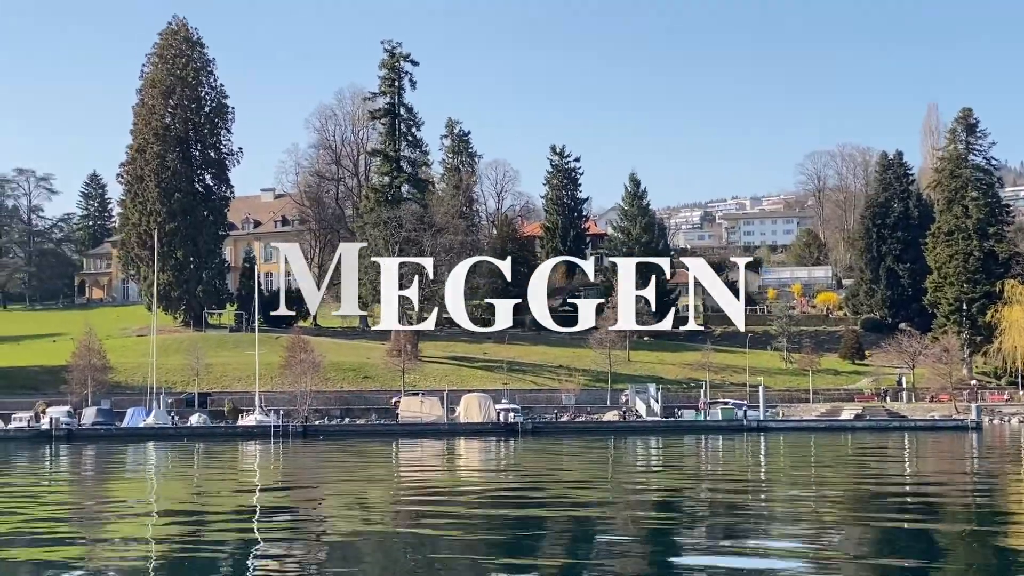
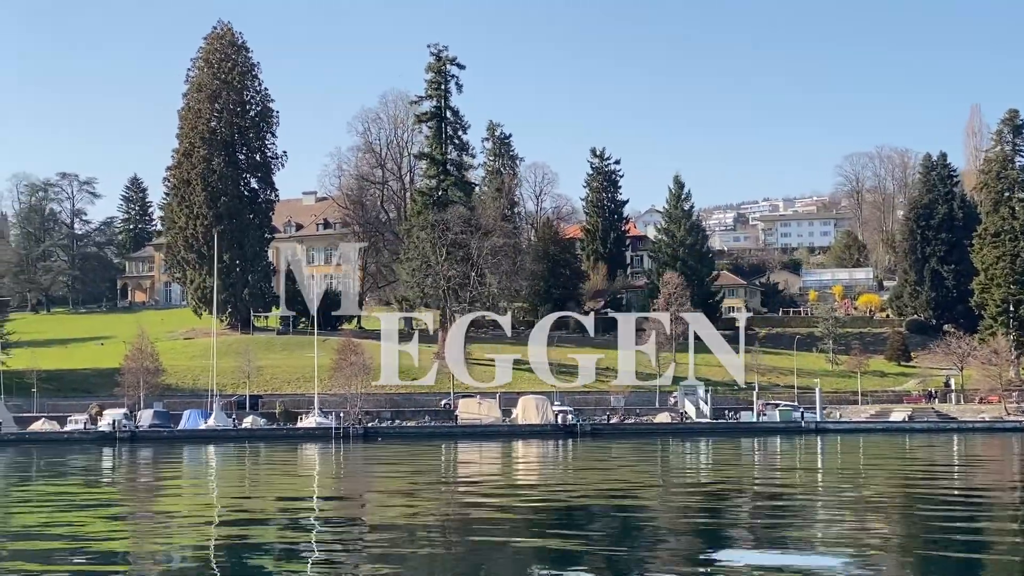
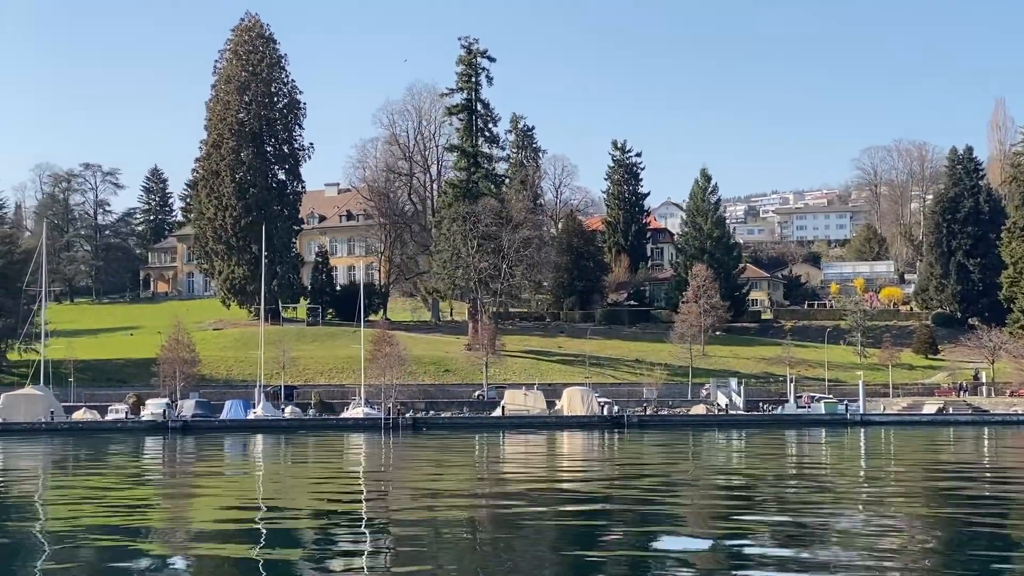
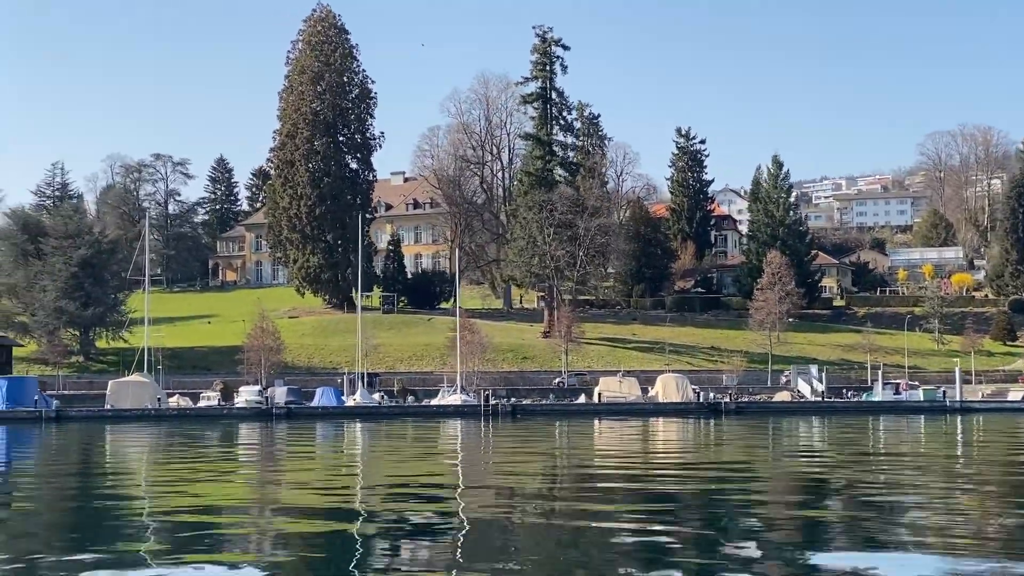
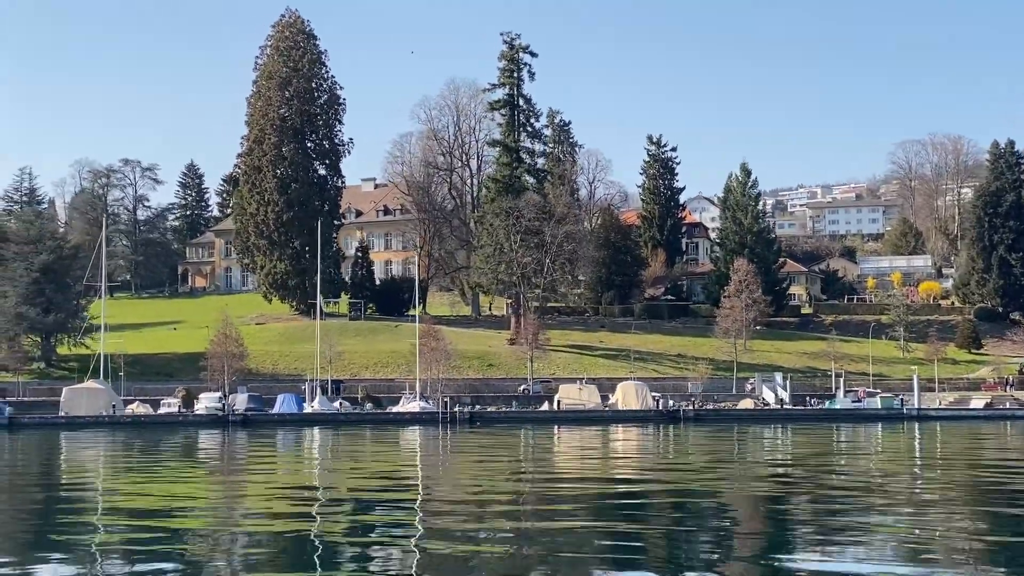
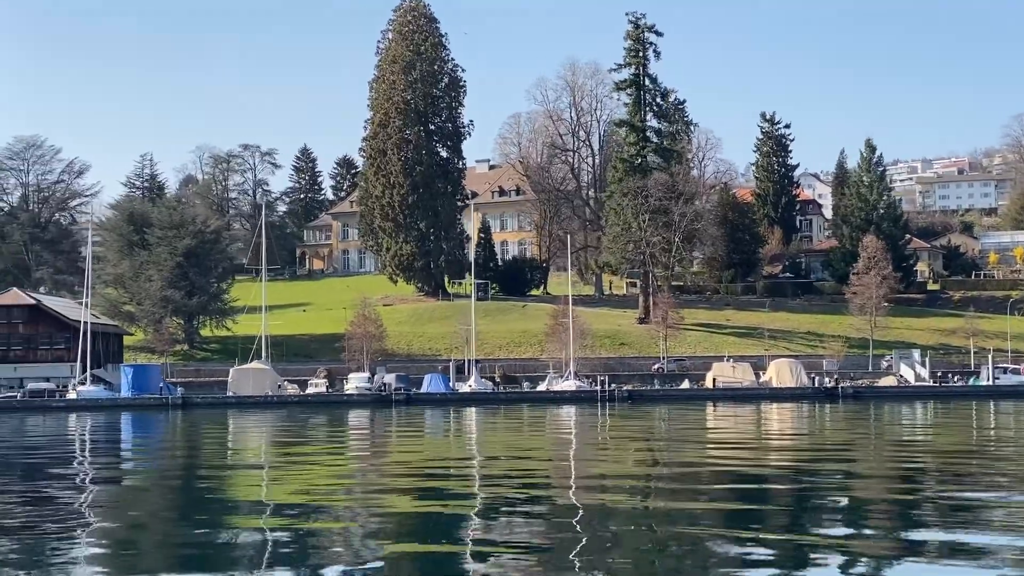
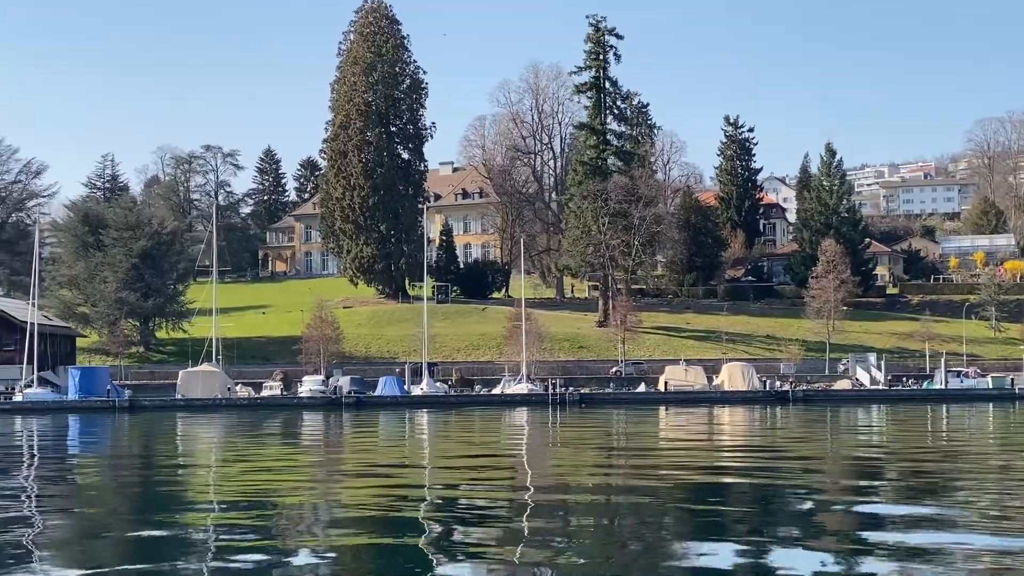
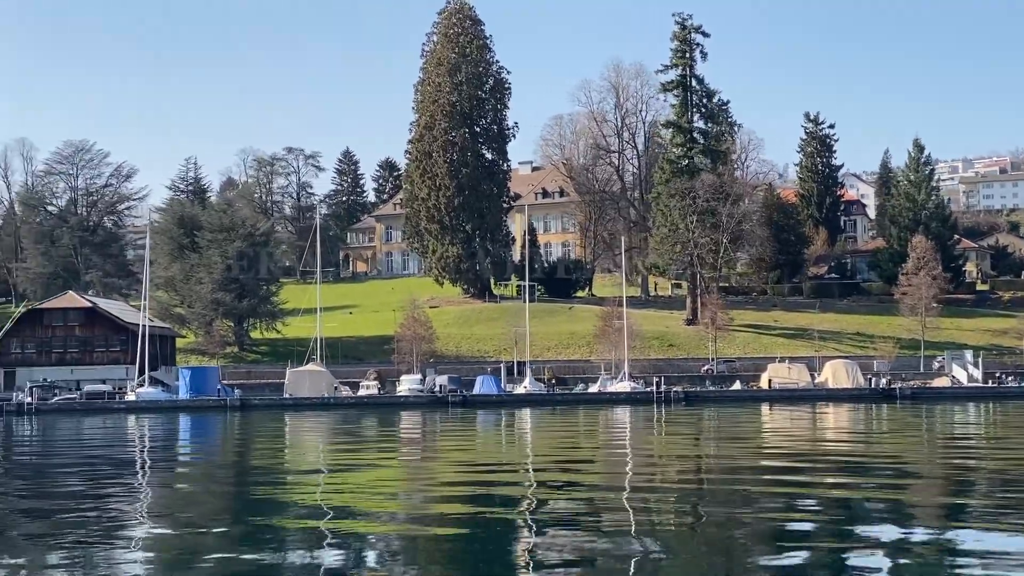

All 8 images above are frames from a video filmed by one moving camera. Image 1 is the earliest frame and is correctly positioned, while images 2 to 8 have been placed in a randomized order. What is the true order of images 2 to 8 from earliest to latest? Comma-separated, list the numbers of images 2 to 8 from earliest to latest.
2, 3, 5, 4, 7, 6, 8
